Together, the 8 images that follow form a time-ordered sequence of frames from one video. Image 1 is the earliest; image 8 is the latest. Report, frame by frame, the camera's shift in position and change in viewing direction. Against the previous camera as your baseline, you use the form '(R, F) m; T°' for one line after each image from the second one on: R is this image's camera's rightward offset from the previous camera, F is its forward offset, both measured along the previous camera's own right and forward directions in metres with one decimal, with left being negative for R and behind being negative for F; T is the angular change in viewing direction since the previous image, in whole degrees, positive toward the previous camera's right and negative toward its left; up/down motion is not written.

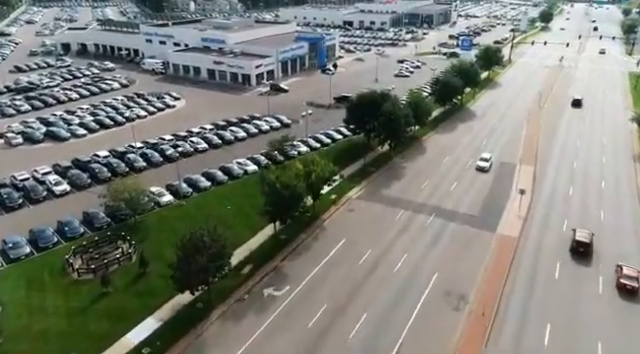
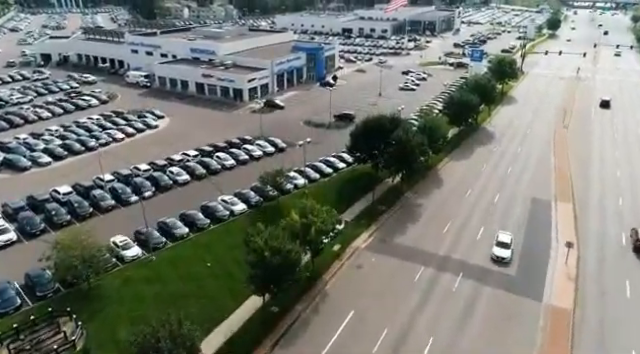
(-0.1, +6.6) m; 0°
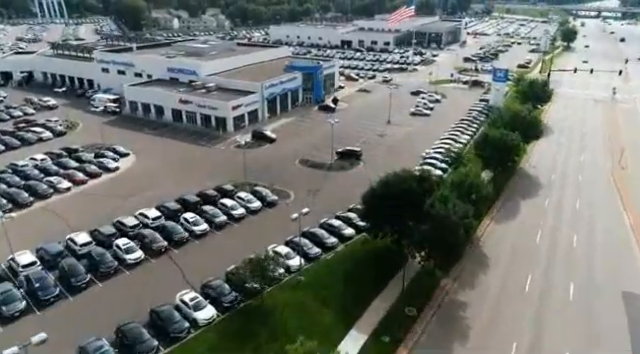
(-0.3, +11.0) m; 0°
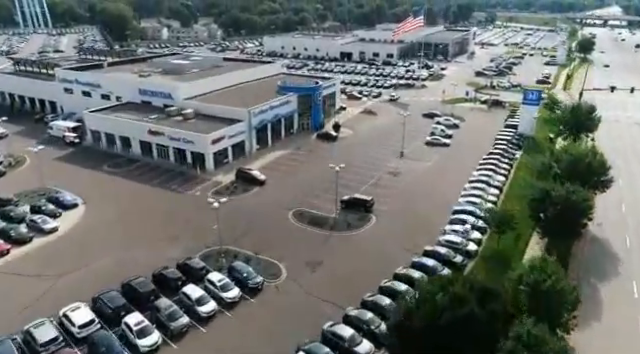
(-0.2, +10.5) m; 0°
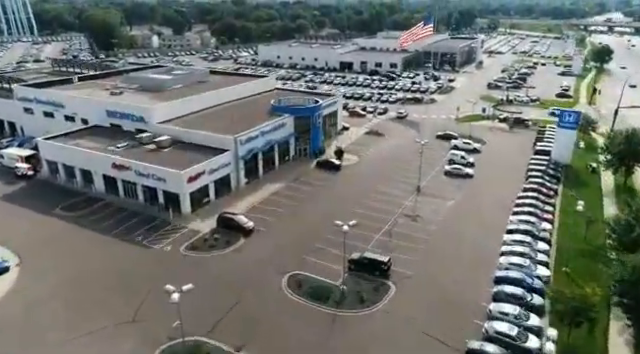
(-0.3, +8.6) m; 0°
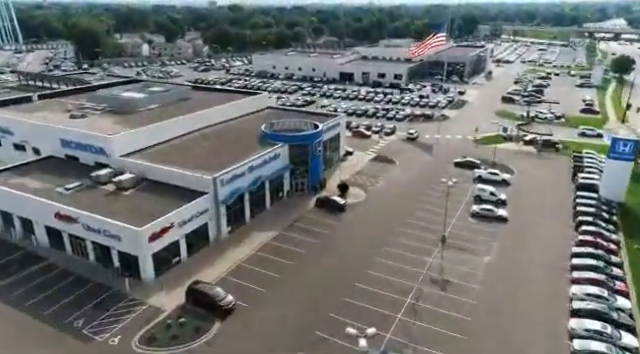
(-0.2, +8.7) m; 0°
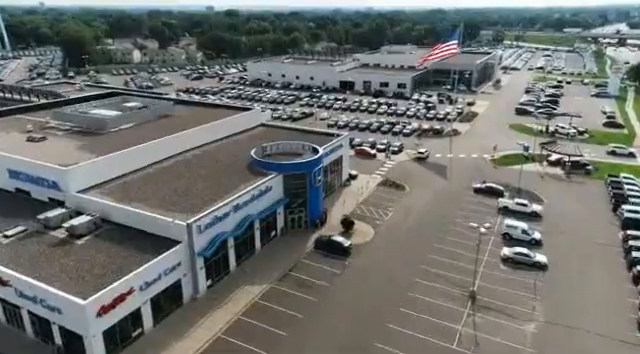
(-0.2, +6.7) m; 0°
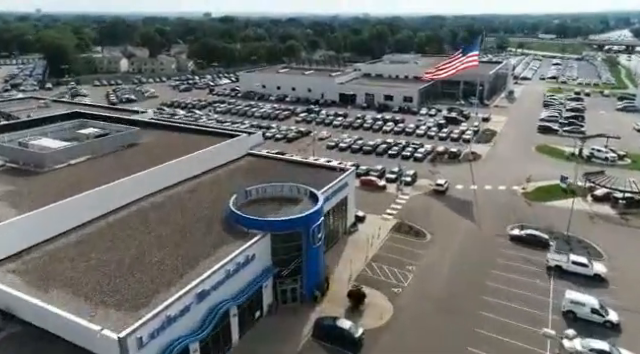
(-0.1, +9.1) m; 0°
